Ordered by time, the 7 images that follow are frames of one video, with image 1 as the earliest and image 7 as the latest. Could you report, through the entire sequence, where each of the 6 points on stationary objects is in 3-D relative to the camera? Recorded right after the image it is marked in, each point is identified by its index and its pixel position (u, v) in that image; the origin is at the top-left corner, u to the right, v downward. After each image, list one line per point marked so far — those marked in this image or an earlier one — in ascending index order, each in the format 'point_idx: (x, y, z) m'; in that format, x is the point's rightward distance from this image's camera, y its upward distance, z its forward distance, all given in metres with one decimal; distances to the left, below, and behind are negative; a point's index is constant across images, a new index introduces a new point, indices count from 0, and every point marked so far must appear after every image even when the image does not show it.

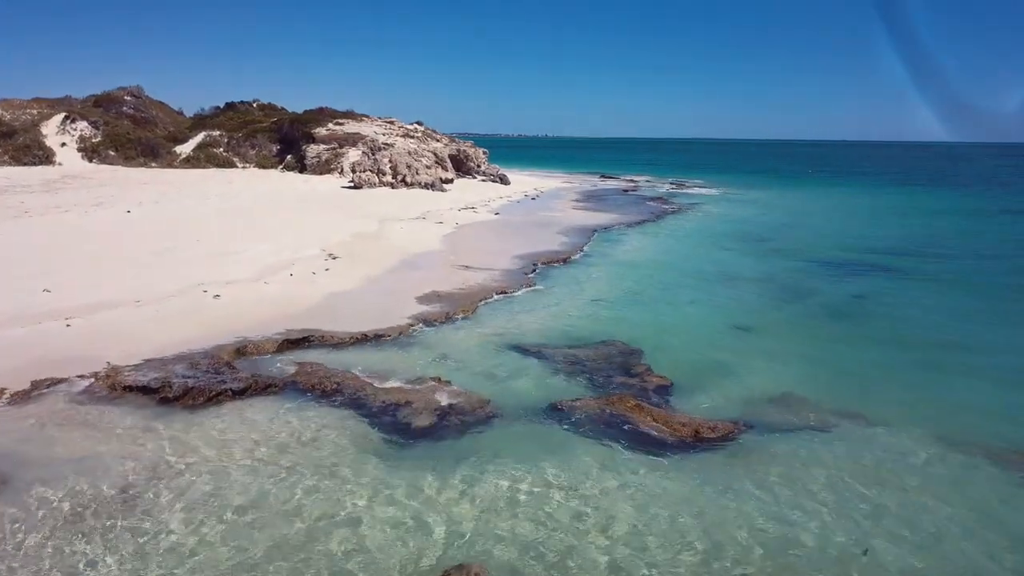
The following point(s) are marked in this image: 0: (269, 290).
0: (-4.3, 0.0, +15.8) m
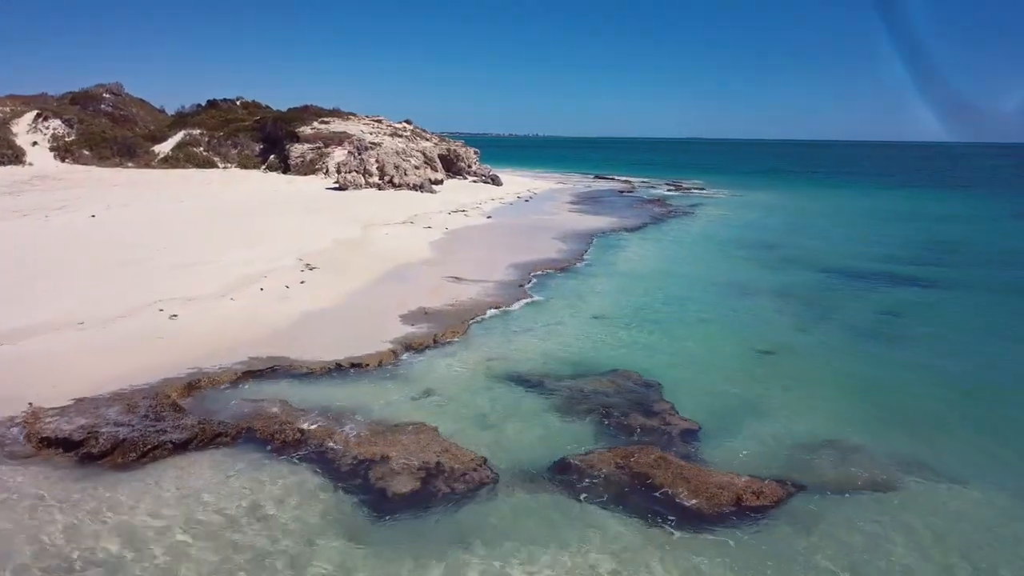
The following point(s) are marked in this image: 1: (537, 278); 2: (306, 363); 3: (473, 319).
0: (-4.4, -0.3, +14.1) m
1: (+0.5, +0.2, +18.9) m
2: (-2.6, -1.0, +11.1) m
3: (-0.6, -0.5, +14.3) m
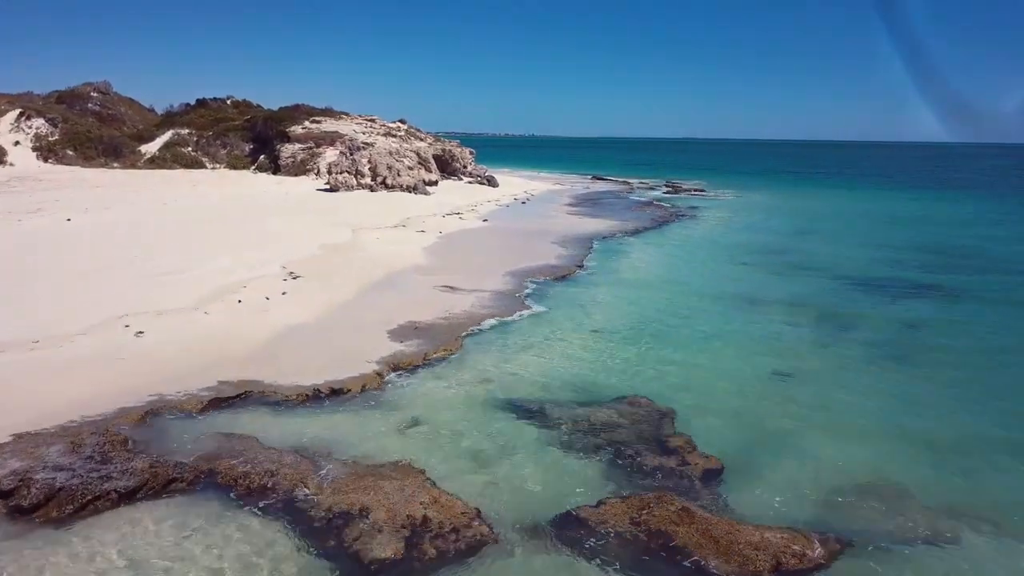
0: (-4.4, -0.5, +13.0) m
1: (+0.5, 0.0, +17.8) m
2: (-2.6, -1.2, +10.0) m
3: (-0.7, -0.7, +13.2) m
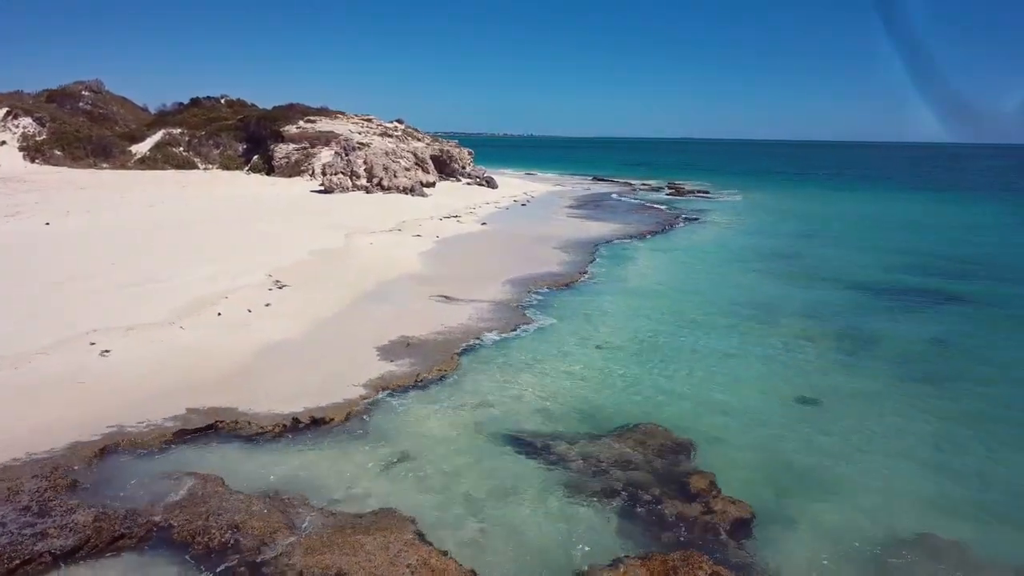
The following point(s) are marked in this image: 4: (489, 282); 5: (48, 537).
0: (-4.4, -0.7, +12.0) m
1: (+0.5, -0.1, +16.8) m
2: (-2.6, -1.4, +9.0) m
3: (-0.7, -0.9, +12.2) m
4: (-0.5, +0.1, +18.0) m
5: (-3.2, -1.7, +6.2) m
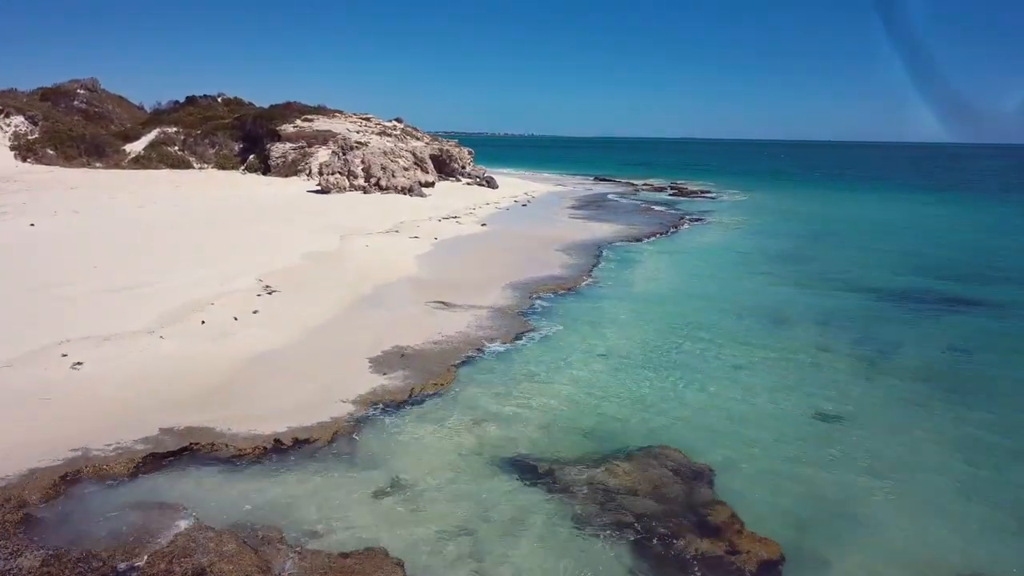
0: (-4.4, -0.8, +11.3) m
1: (+0.5, -0.2, +16.0) m
2: (-2.6, -1.5, +8.3) m
3: (-0.6, -1.0, +11.5) m
4: (-0.5, 0.0, +17.2) m
5: (-3.2, -1.8, +5.5) m
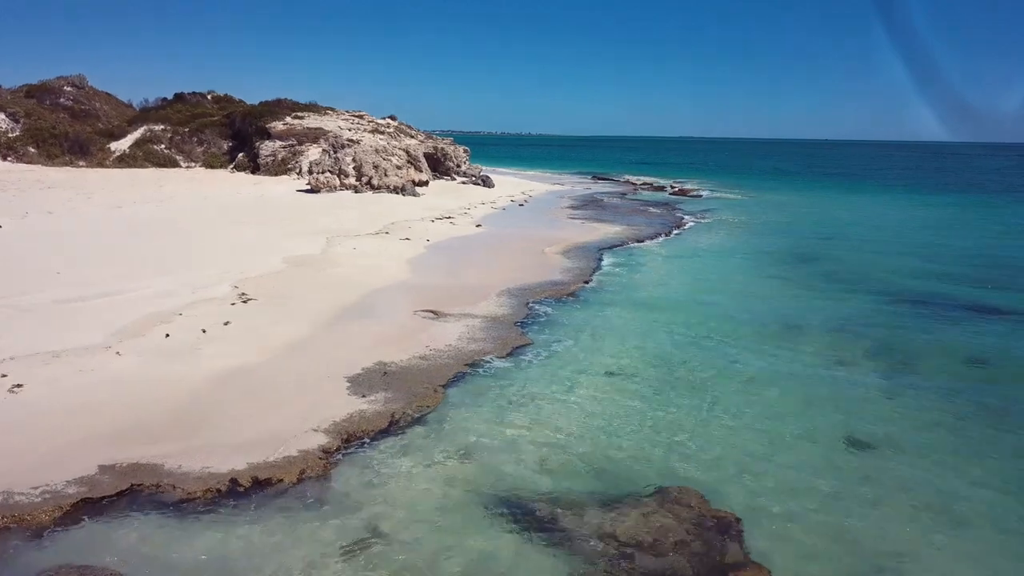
0: (-4.4, -0.9, +10.1) m
1: (+0.4, -0.4, +14.9) m
2: (-2.7, -1.6, +7.1) m
3: (-0.7, -1.1, +10.3) m
4: (-0.5, -0.1, +16.1) m
5: (-3.3, -2.0, +4.4) m
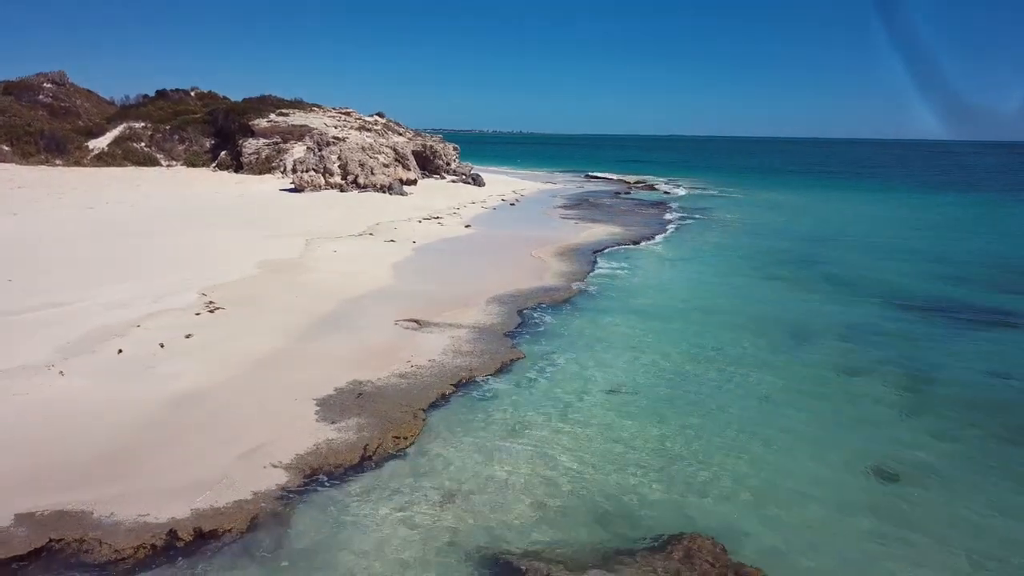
0: (-4.6, -1.0, +9.0) m
1: (+0.3, -0.5, +13.8) m
2: (-2.7, -1.7, +6.1) m
3: (-0.8, -1.2, +9.3) m
4: (-0.7, -0.2, +15.0) m
5: (-3.3, -2.1, +3.3) m
